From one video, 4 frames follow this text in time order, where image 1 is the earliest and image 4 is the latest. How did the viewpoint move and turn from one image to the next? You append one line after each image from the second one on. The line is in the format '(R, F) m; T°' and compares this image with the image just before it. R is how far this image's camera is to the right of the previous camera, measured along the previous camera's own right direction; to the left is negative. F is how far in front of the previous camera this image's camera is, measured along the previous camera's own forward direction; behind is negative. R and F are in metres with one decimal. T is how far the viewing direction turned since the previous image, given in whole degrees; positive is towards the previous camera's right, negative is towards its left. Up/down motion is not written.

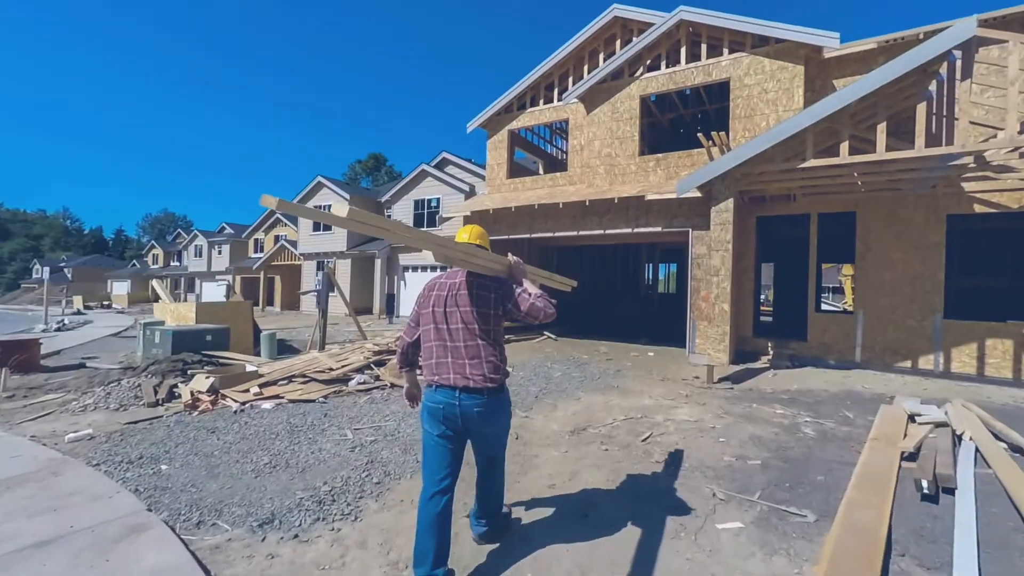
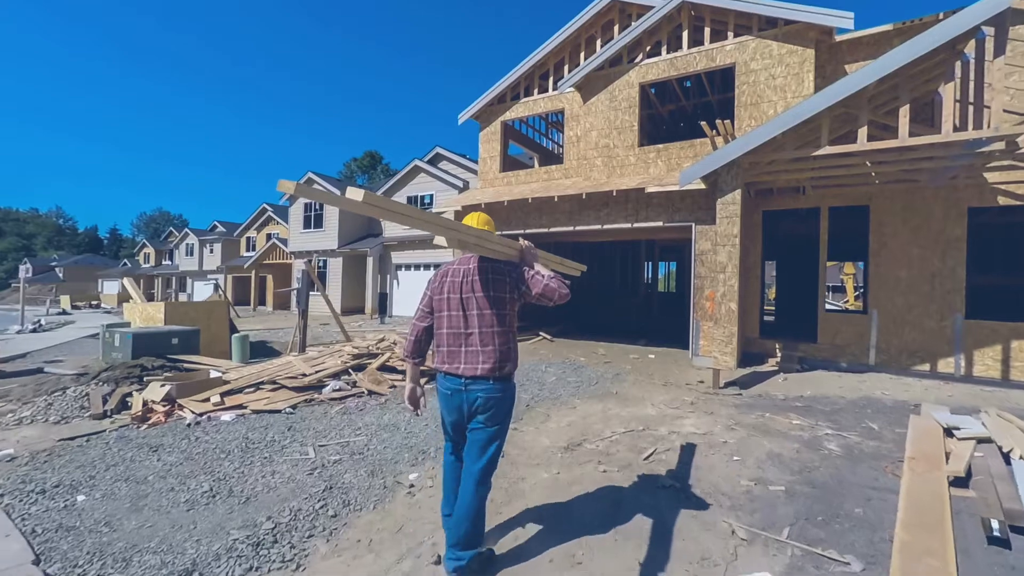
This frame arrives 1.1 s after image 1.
(+0.1, +0.6) m; 0°
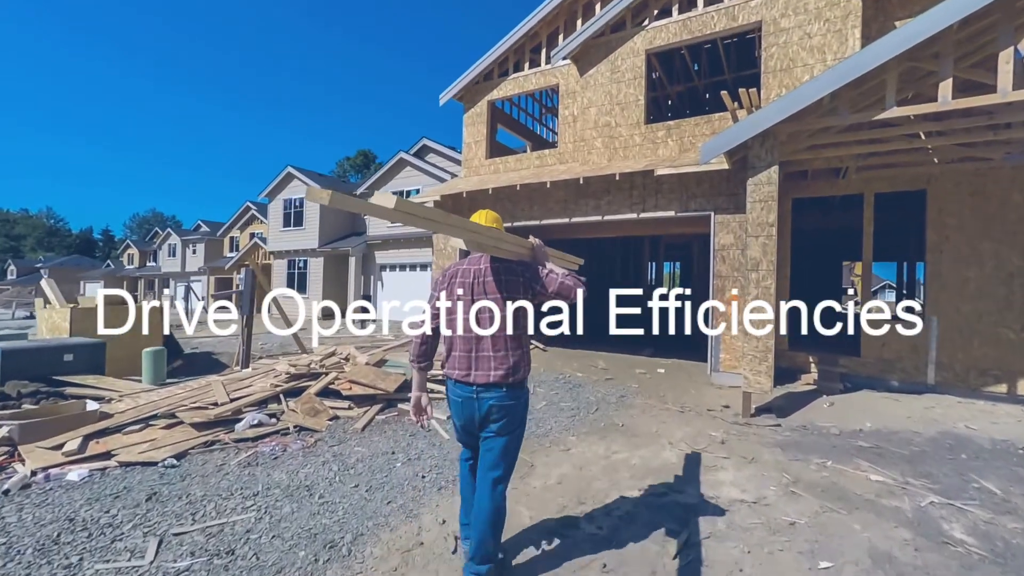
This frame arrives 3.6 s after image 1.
(+0.3, +1.6) m; 0°
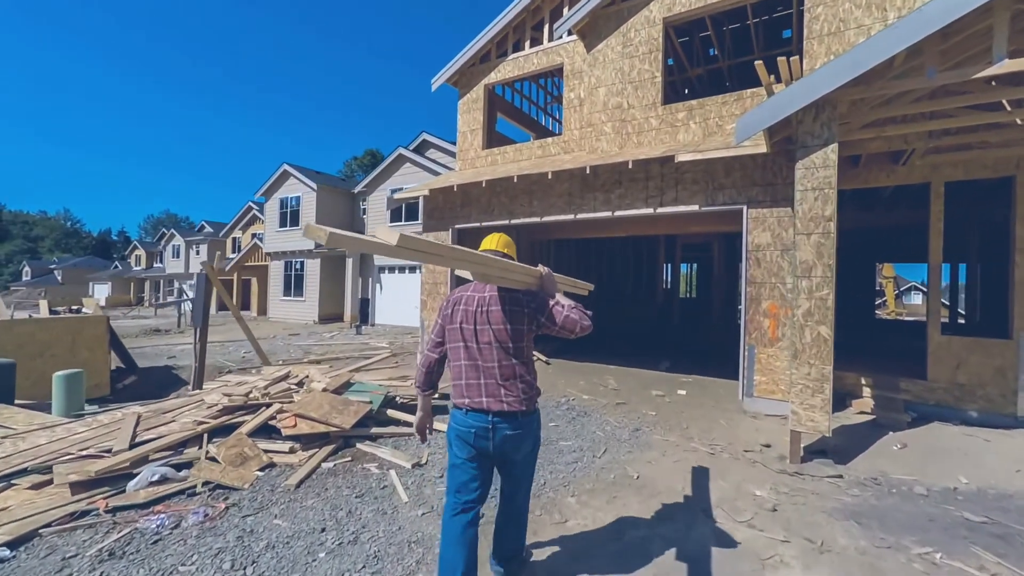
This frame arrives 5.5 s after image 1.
(+0.3, +1.2) m; -1°
